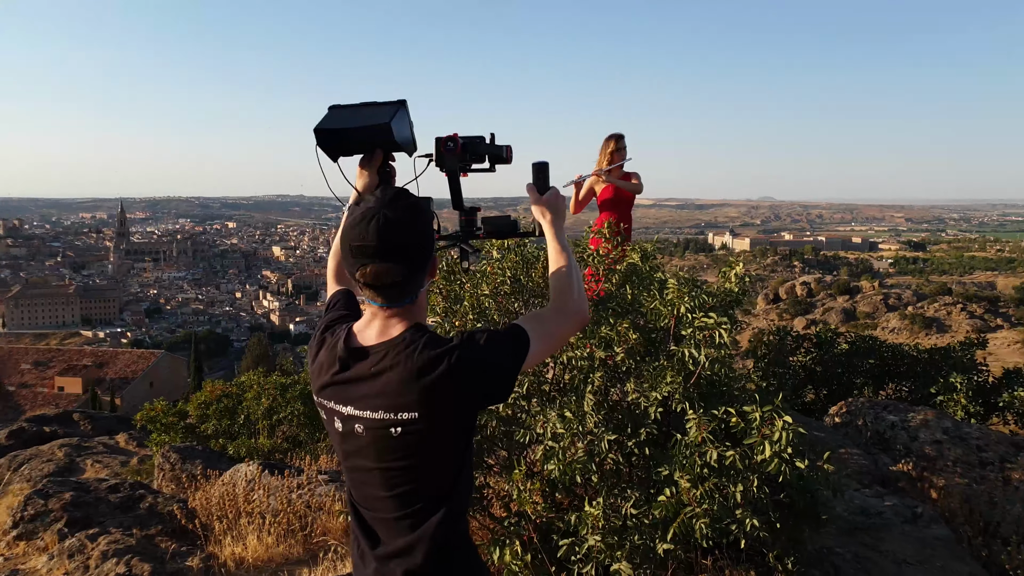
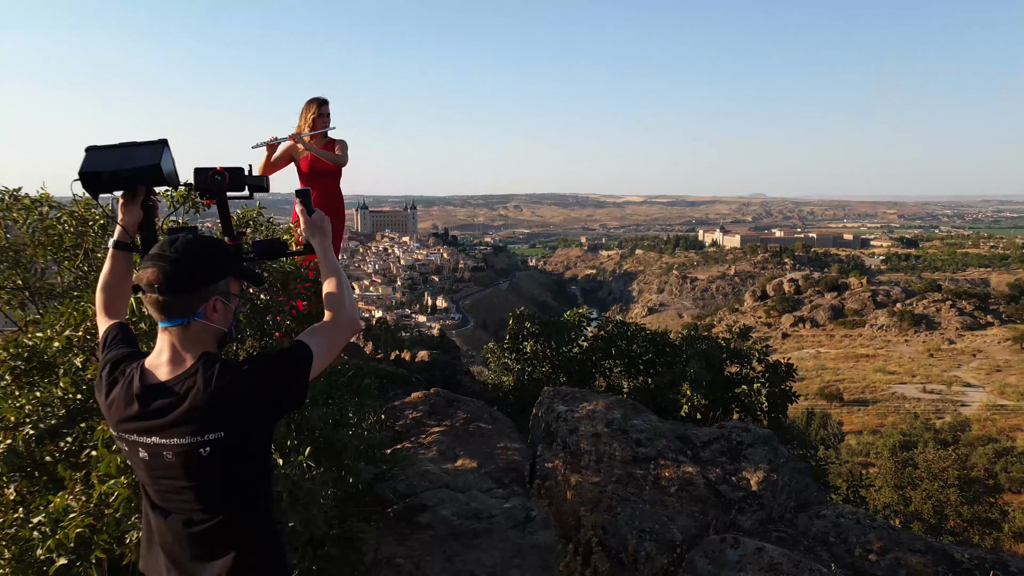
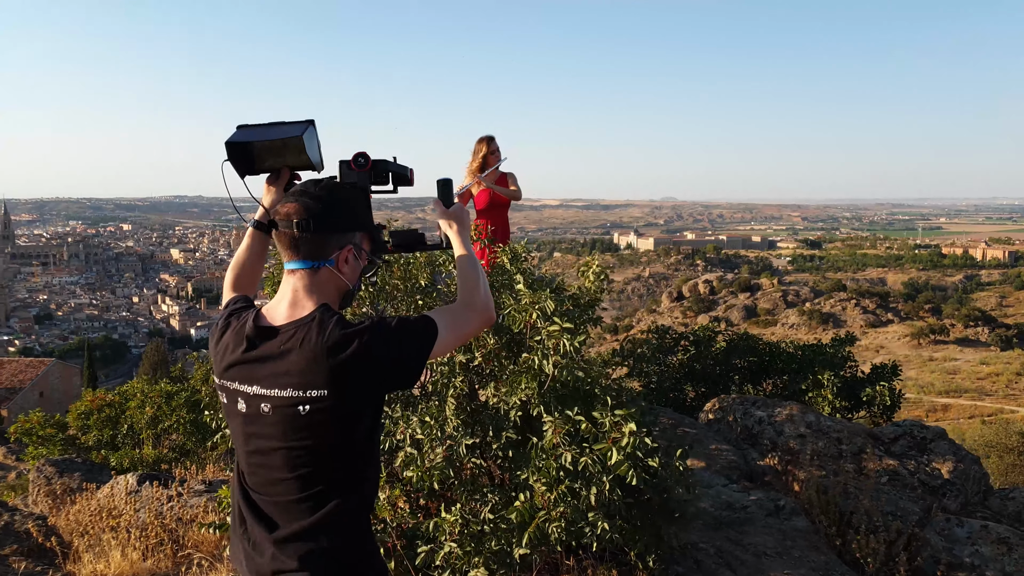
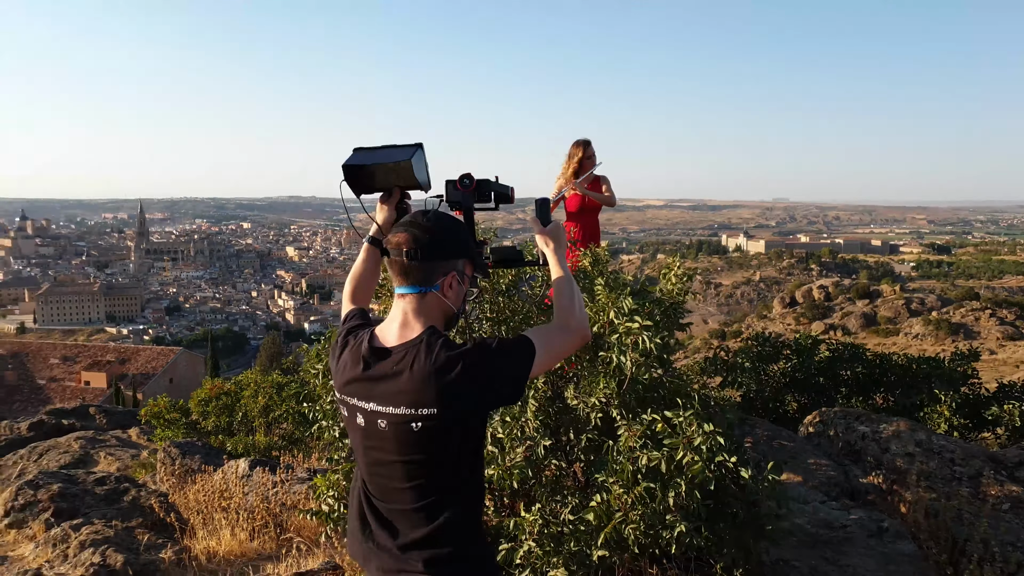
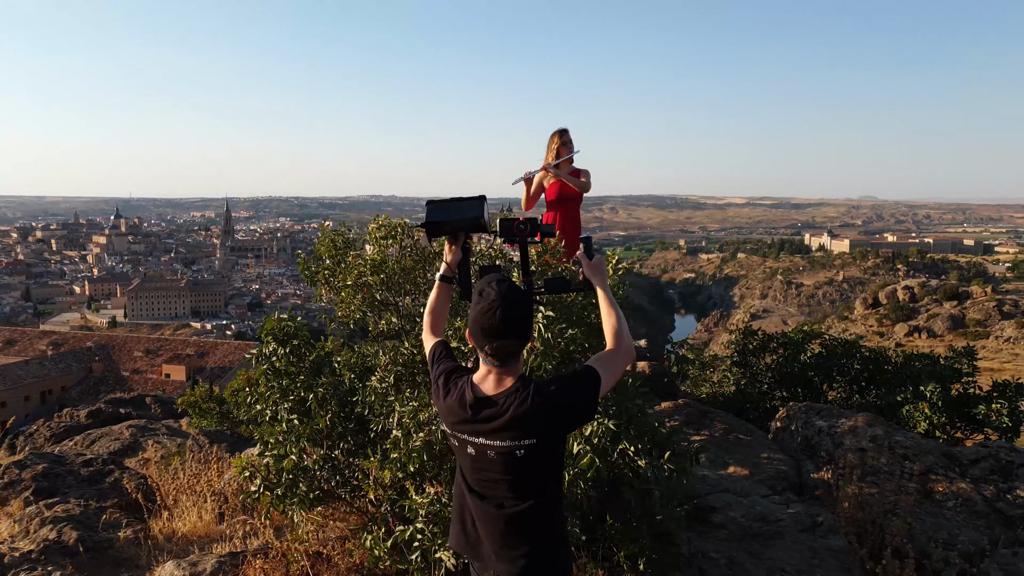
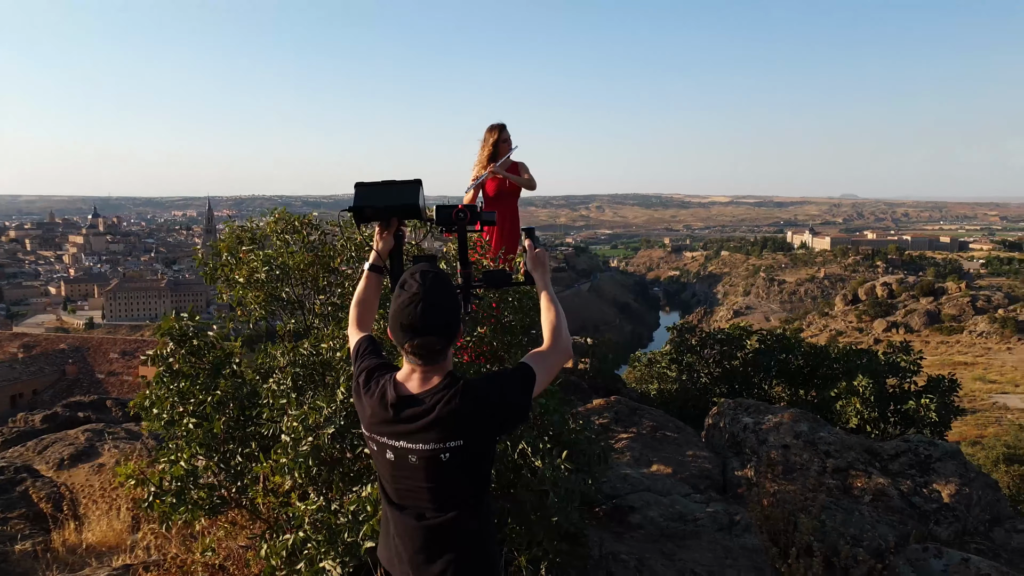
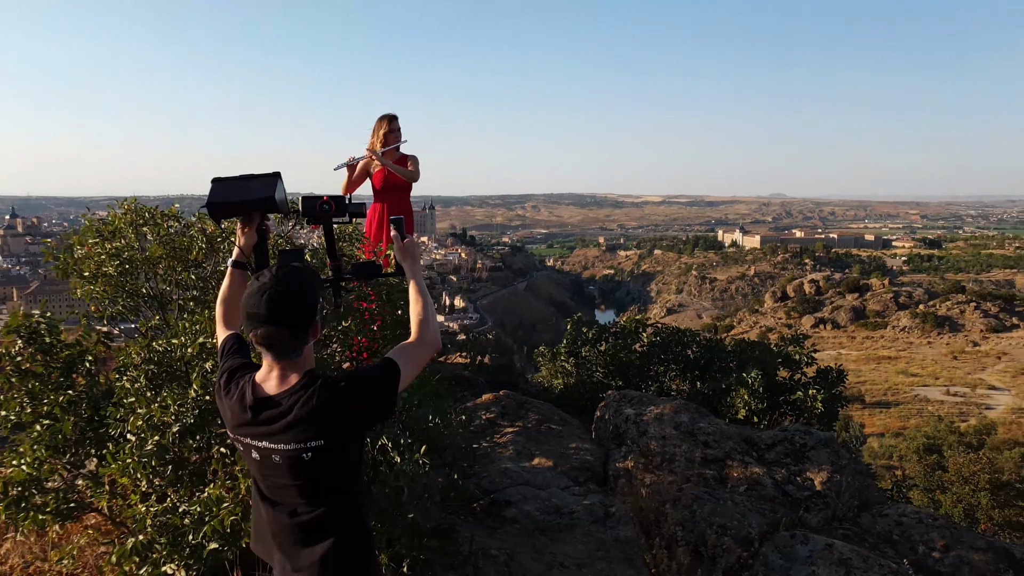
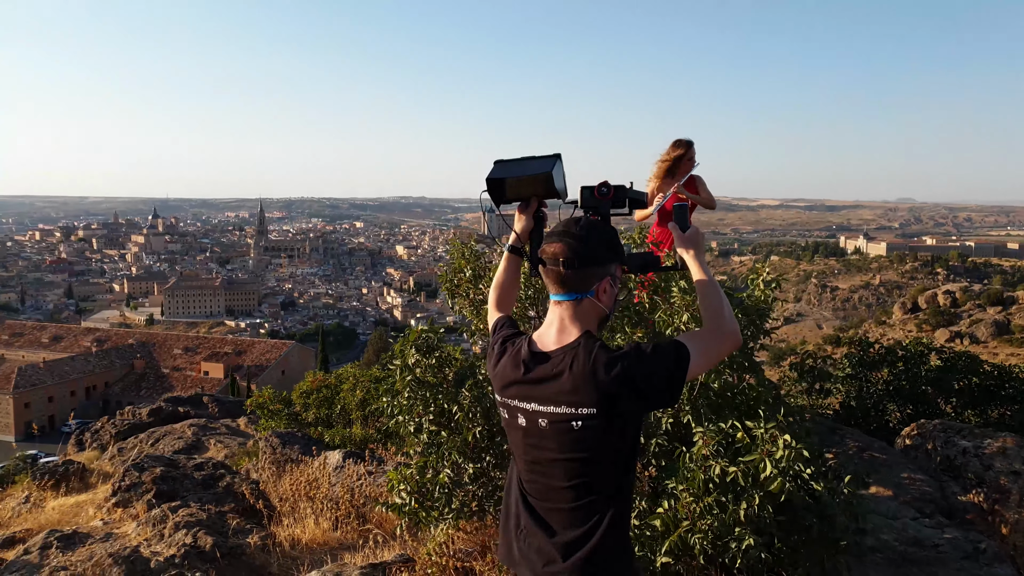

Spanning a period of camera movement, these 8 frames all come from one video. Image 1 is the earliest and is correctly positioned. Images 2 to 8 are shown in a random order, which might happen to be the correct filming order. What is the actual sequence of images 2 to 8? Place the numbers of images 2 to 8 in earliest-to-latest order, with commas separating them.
3, 4, 8, 5, 6, 7, 2
